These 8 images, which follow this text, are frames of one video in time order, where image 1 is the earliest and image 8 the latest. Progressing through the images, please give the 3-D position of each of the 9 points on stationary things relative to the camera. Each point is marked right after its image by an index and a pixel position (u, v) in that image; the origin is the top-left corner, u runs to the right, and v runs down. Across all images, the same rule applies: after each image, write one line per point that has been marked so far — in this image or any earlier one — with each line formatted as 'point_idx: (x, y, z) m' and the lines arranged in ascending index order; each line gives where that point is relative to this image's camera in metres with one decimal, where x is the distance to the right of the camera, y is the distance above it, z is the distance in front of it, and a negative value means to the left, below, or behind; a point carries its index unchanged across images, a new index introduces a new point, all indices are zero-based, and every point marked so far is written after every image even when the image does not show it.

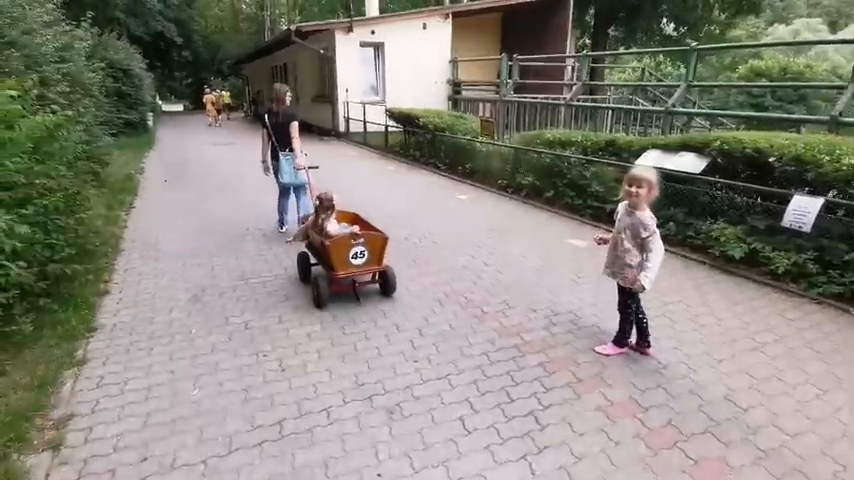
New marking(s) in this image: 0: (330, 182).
0: (-2.4, +1.5, +11.4) m
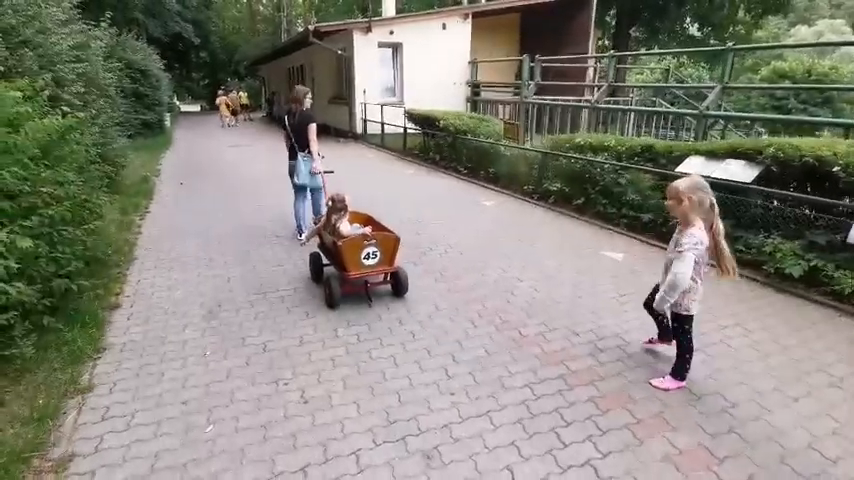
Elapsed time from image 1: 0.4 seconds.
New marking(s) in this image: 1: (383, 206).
0: (-1.9, +1.3, +11.2) m
1: (-0.9, +0.7, +9.1) m
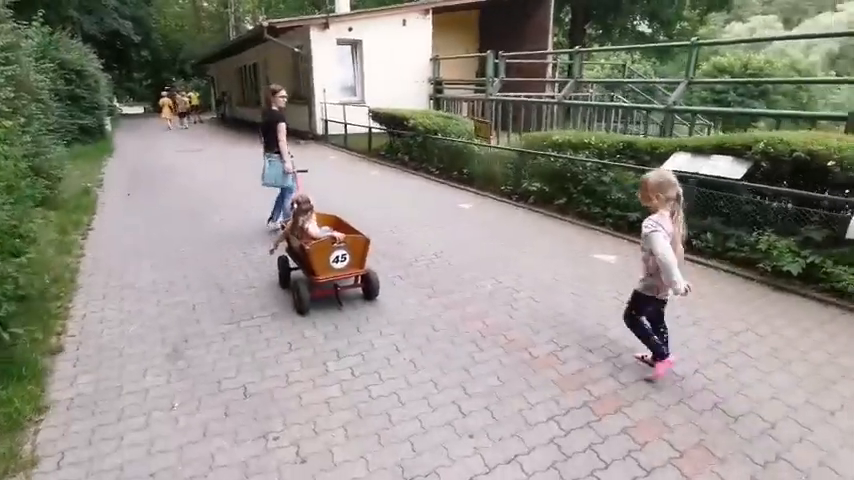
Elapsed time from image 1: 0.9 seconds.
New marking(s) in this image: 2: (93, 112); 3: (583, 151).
0: (-2.5, +1.2, +10.5) m
1: (-1.3, +0.6, +8.6) m
2: (-10.9, +4.2, +15.3) m
3: (+2.5, +1.4, +7.4) m
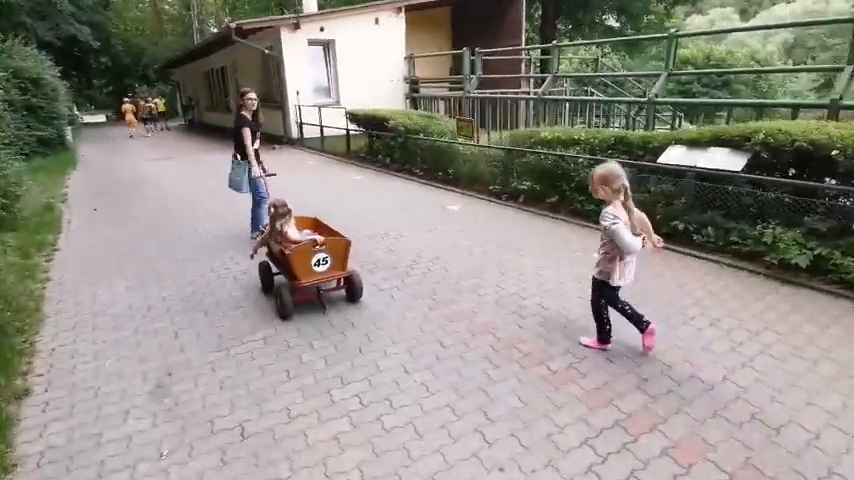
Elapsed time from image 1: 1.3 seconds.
0: (-2.9, +1.0, +10.1) m
1: (-1.5, +0.4, +8.2) m
2: (-11.6, +3.7, +14.5) m
3: (+2.3, +1.4, +7.2) m
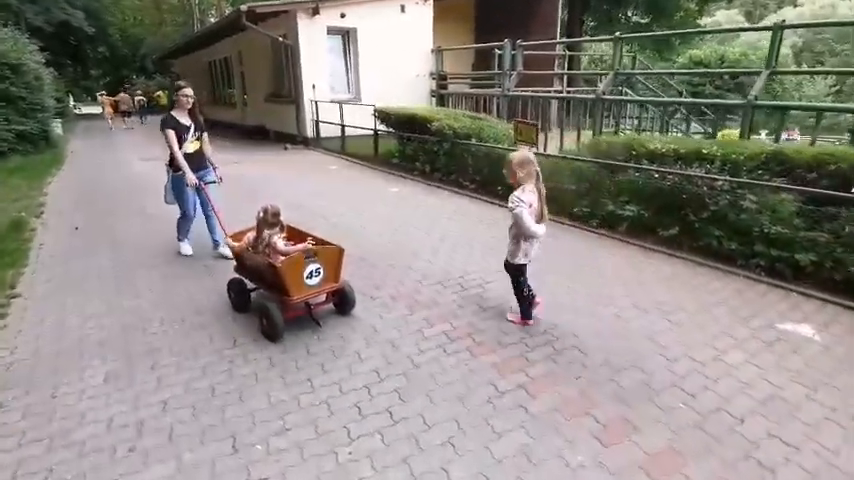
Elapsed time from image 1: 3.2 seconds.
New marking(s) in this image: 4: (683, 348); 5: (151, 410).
0: (-1.9, +0.5, +8.4) m
1: (-0.6, 0.0, +6.5) m
2: (-10.6, +3.4, +12.7) m
3: (+3.2, +0.9, +5.5) m
4: (+2.0, -0.8, +3.7) m
5: (-1.8, -1.1, +3.1) m
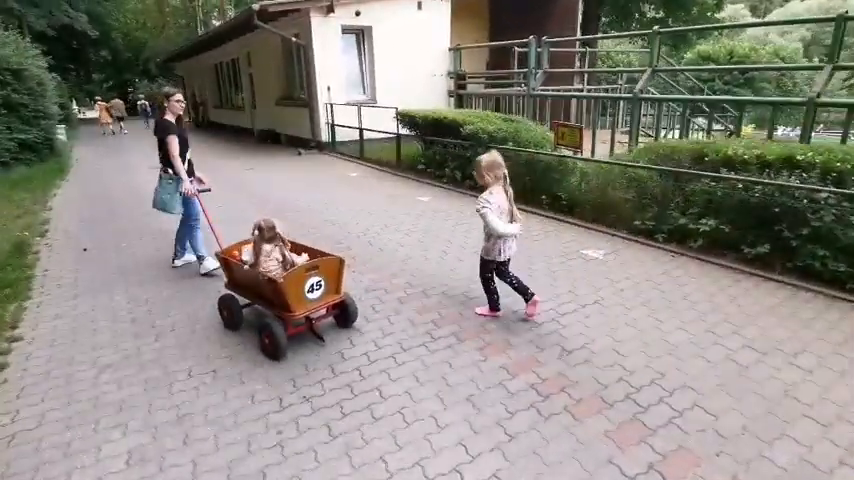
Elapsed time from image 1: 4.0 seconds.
0: (-1.3, +0.3, +7.8) m
1: (0.0, -0.3, +5.9) m
2: (-10.0, +3.1, +12.1) m
3: (+3.8, +0.7, +4.8) m
4: (+2.6, -1.1, +3.0) m
5: (-1.2, -1.3, +2.4) m
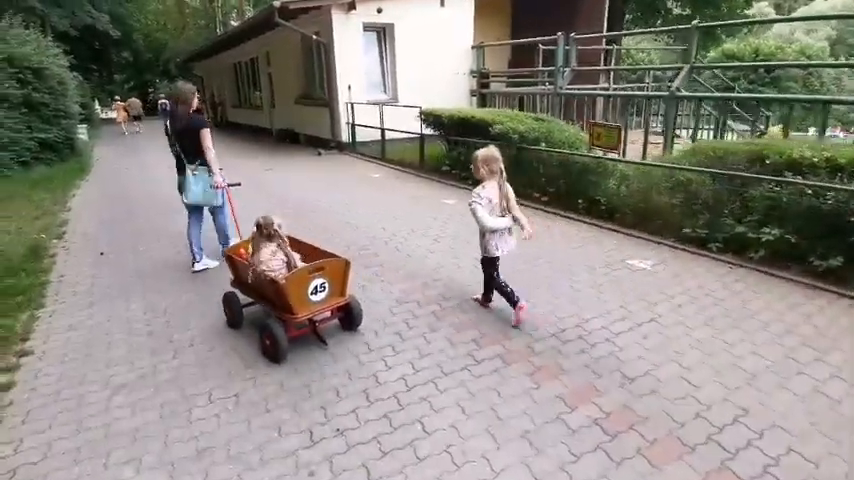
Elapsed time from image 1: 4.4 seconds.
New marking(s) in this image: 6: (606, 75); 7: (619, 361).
0: (-0.9, +0.2, +7.4) m
1: (+0.4, -0.3, +5.5) m
2: (-9.4, +3.1, +12.0) m
3: (+4.1, +0.6, +4.3) m
4: (+2.9, -1.2, +2.6) m
5: (-1.0, -1.4, +2.1) m
6: (+6.5, +6.0, +17.2) m
7: (+1.4, -0.9, +3.5) m
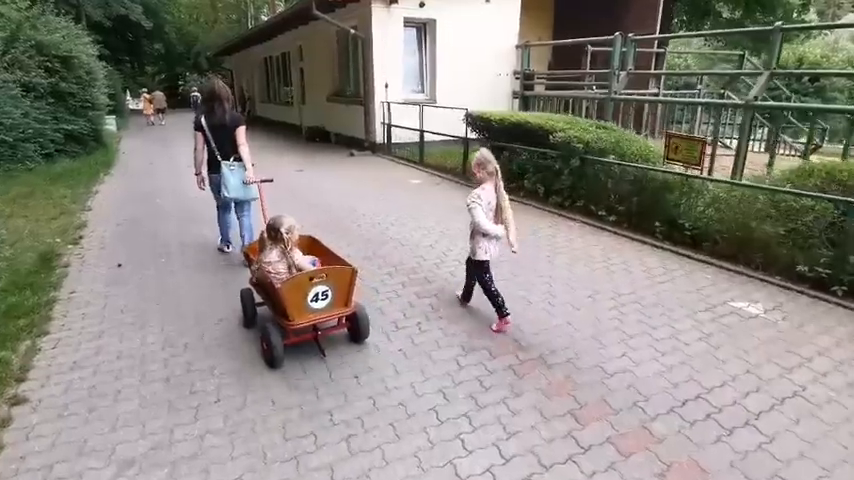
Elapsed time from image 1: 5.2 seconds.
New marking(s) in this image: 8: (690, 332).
0: (-0.2, 0.0, +6.7) m
1: (+1.0, -0.6, +4.7) m
2: (-8.4, +3.2, +11.6) m
3: (+4.7, +0.1, +3.4) m
4: (+3.4, -1.5, +1.7) m
5: (-0.5, -1.6, +1.3) m
6: (+7.8, +5.5, +16.1) m
7: (+1.9, -1.2, +2.7) m
8: (+2.2, -0.8, +4.0) m
